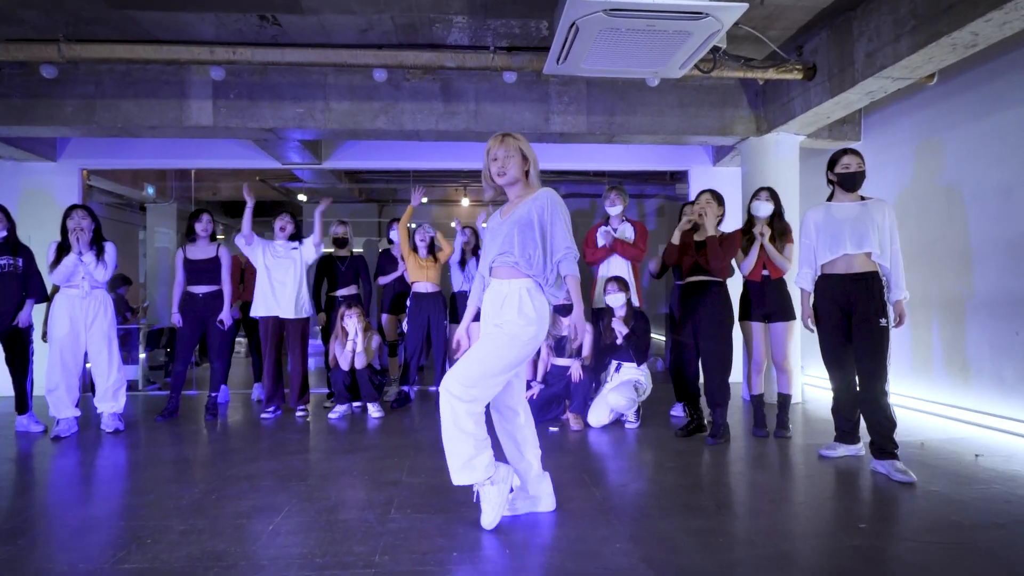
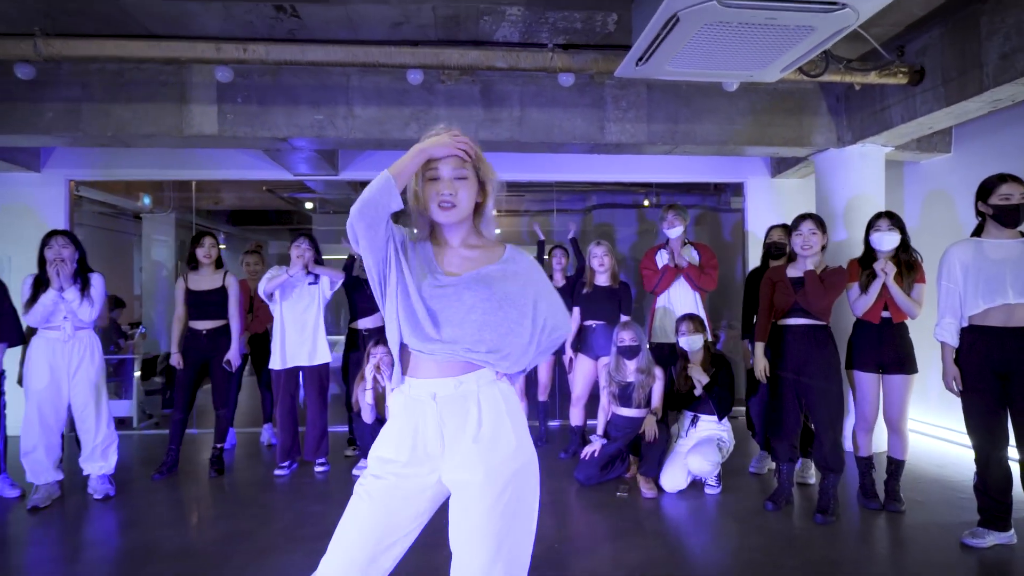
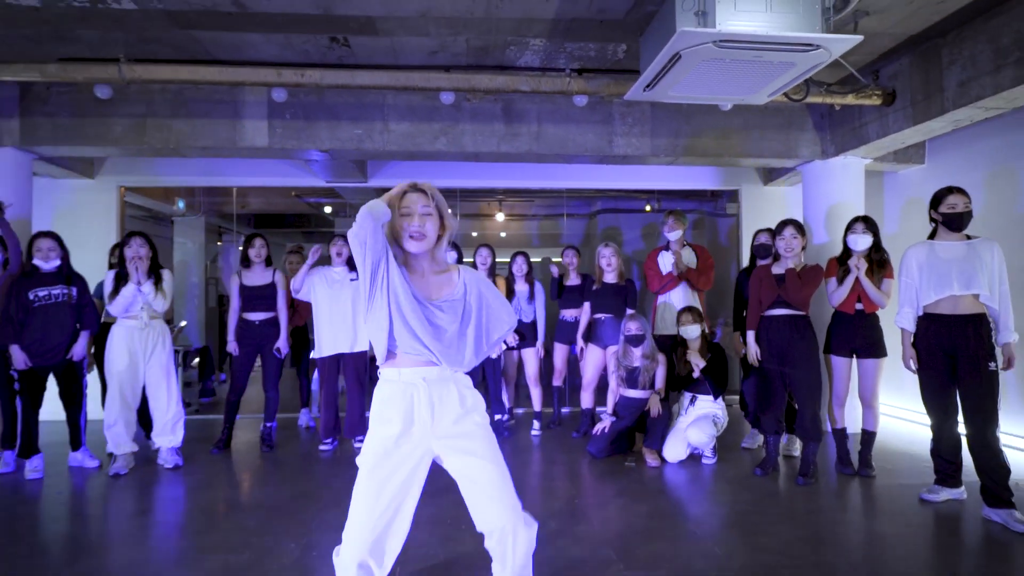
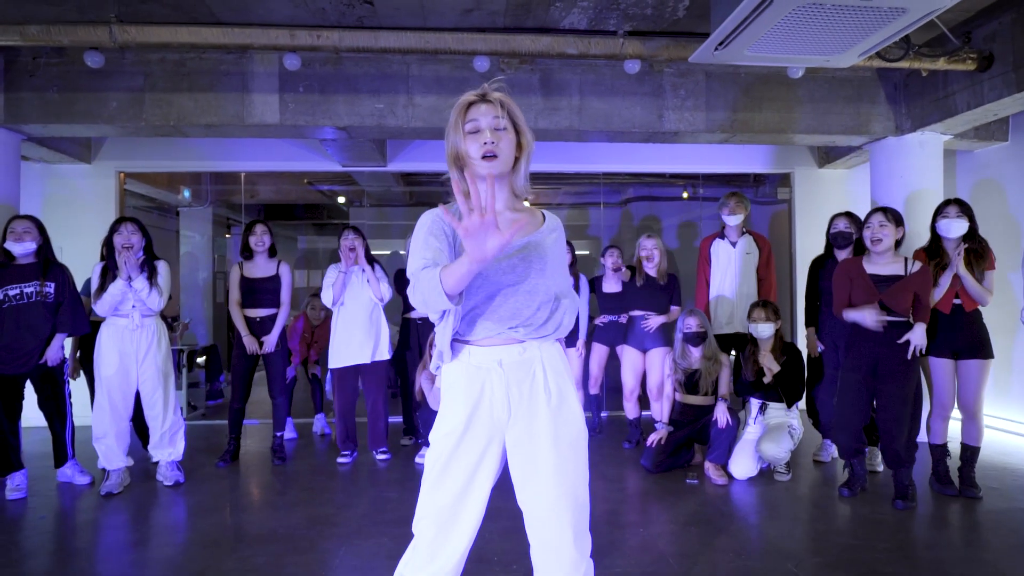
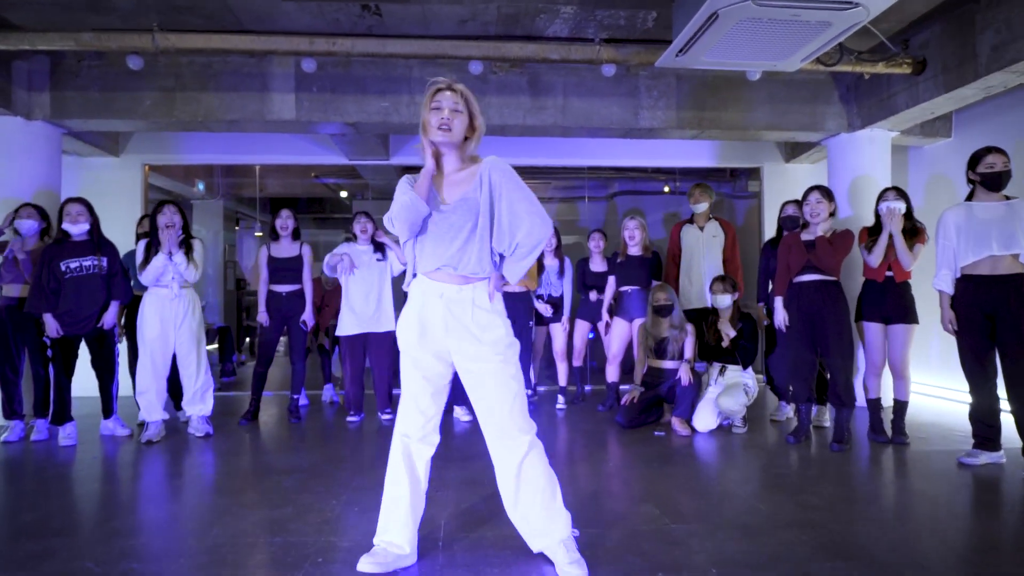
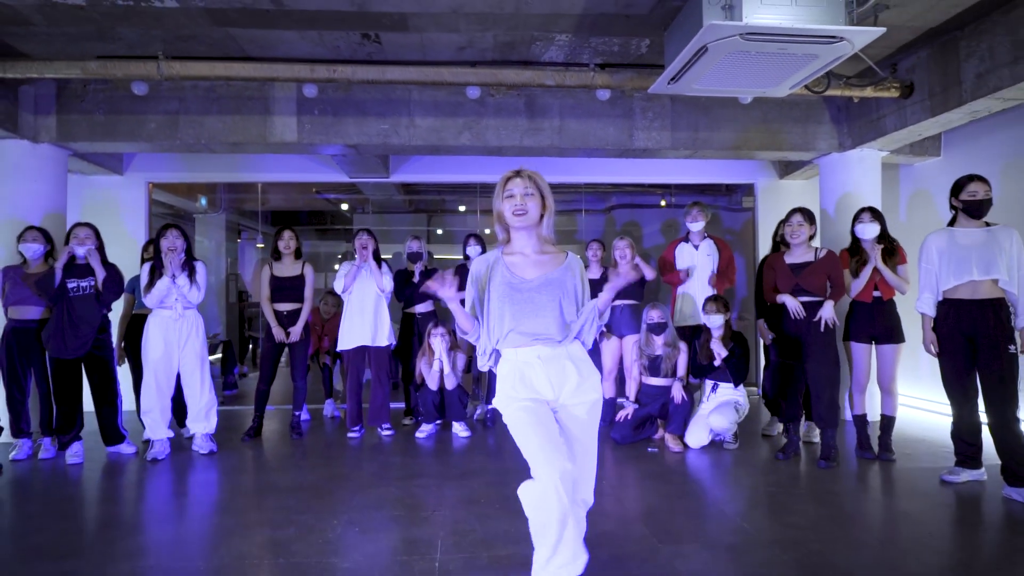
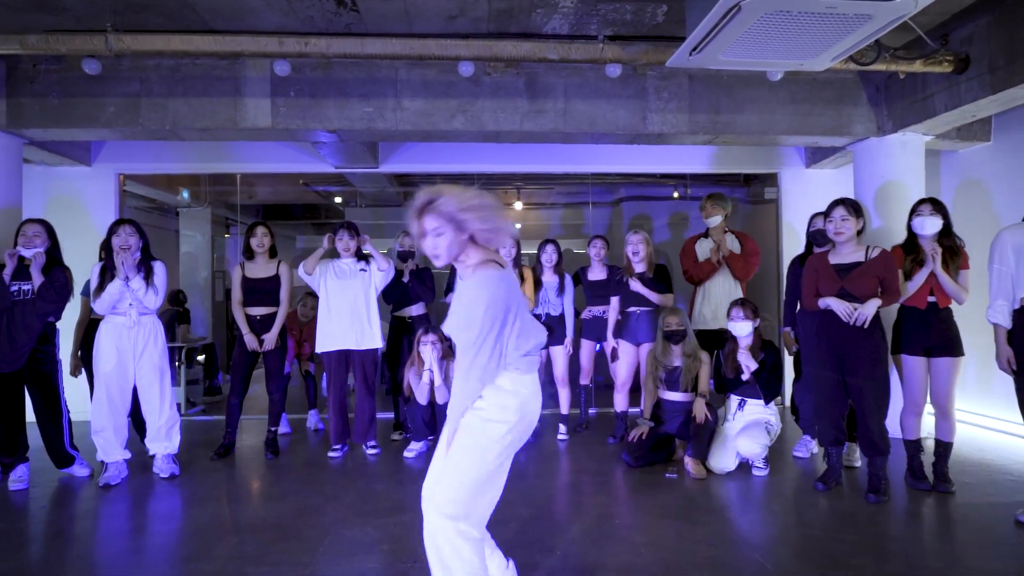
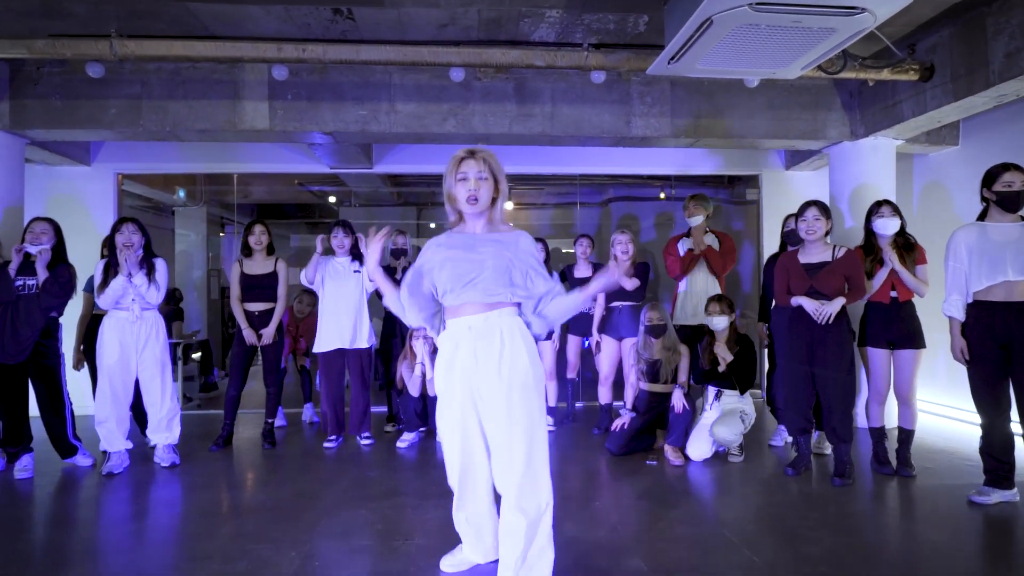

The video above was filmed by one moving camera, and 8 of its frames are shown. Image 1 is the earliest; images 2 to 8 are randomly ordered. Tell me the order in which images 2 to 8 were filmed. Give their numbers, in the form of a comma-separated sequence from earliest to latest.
2, 3, 5, 4, 6, 8, 7
